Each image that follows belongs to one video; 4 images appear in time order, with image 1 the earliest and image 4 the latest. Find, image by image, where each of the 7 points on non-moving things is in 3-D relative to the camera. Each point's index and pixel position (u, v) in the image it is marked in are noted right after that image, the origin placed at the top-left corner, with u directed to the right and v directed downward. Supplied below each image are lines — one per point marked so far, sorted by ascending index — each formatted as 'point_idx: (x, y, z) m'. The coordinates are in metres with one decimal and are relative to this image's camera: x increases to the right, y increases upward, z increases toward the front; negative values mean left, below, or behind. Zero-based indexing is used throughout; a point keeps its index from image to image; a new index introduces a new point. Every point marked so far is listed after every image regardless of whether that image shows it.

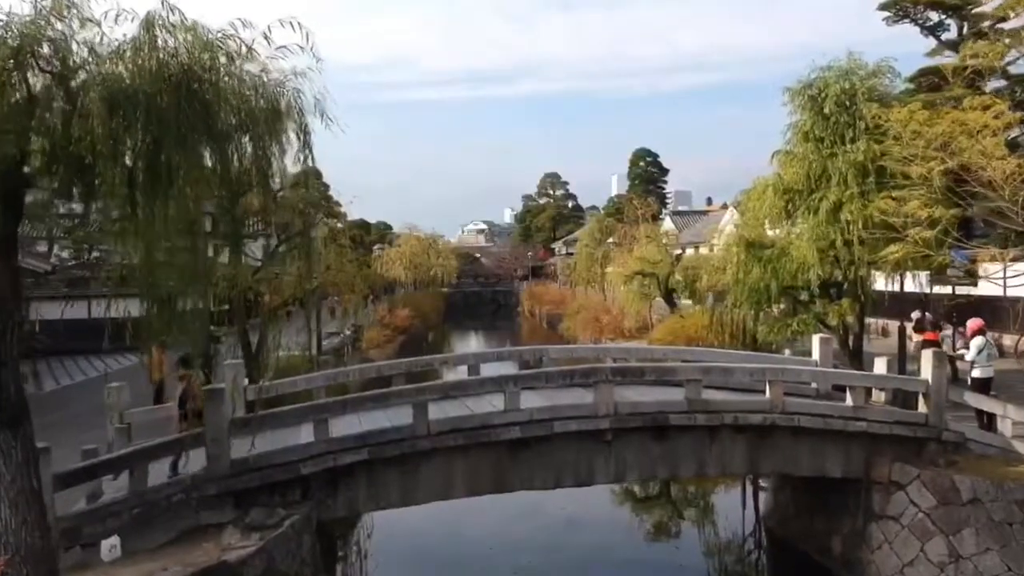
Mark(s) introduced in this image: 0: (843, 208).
0: (+4.7, +1.2, +11.4) m
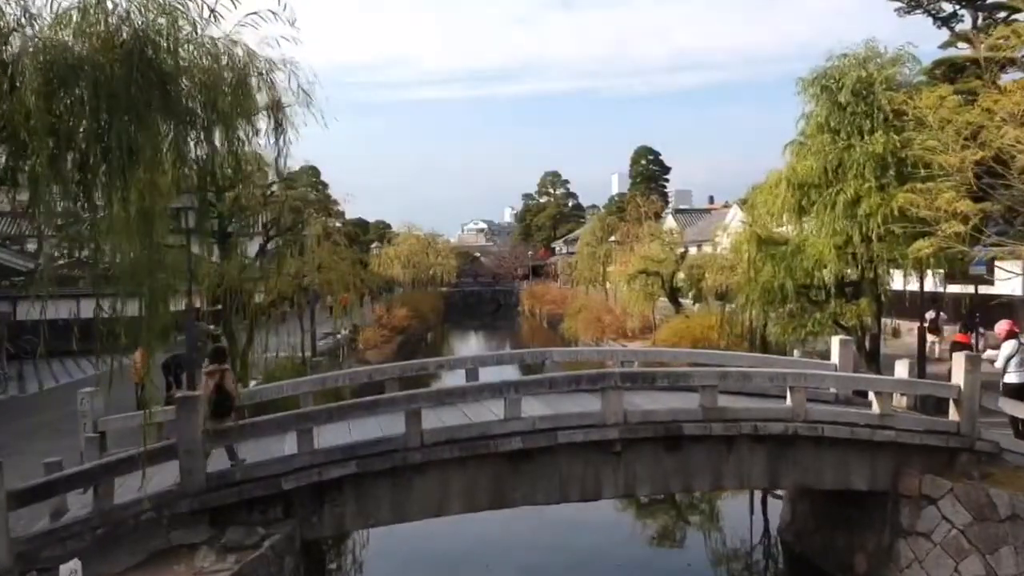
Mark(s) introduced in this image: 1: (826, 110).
0: (+4.7, +1.2, +10.9) m
1: (+4.4, +2.5, +11.5) m
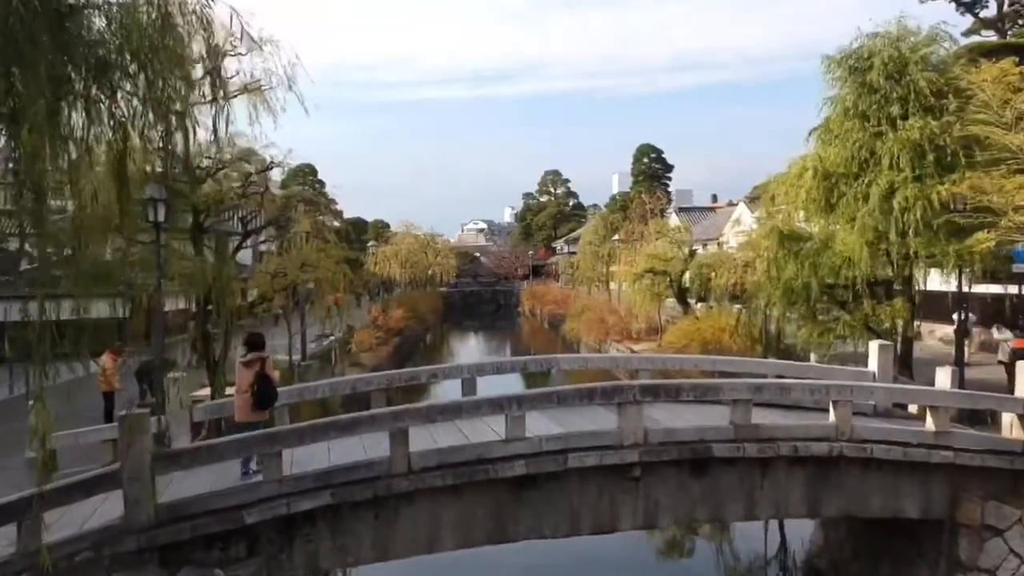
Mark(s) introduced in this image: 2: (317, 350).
0: (+4.7, +1.2, +10.2) m
1: (+4.4, +2.5, +10.7) m
2: (-4.3, -1.3, +17.9) m
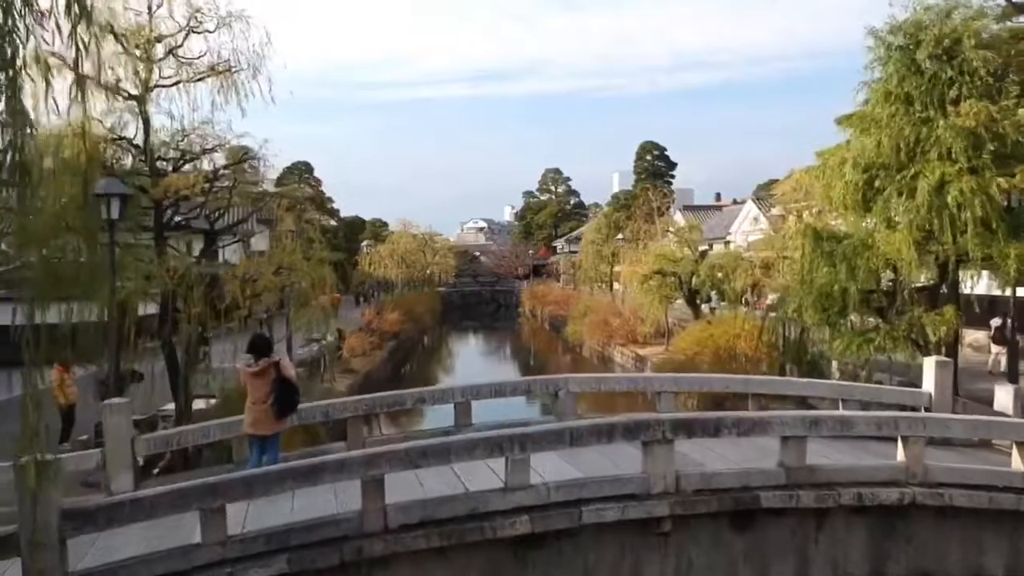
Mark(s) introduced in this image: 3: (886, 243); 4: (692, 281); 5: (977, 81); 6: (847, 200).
0: (+4.7, +1.1, +9.3) m
1: (+4.4, +2.5, +9.8) m
2: (-4.2, -1.4, +17.0) m
3: (+4.2, +0.5, +9.7) m
4: (+4.1, +0.2, +19.0) m
5: (+5.2, +2.3, +9.5) m
6: (+4.1, +1.1, +10.3) m
